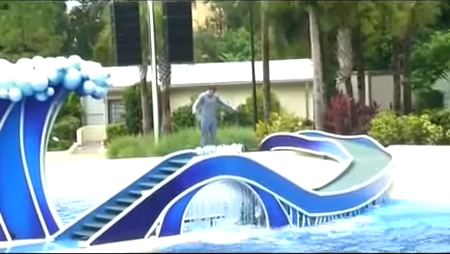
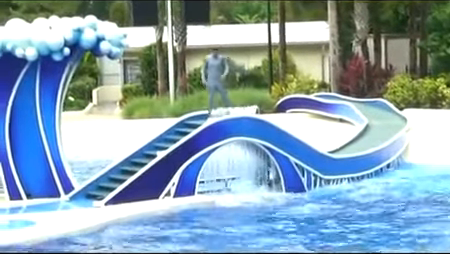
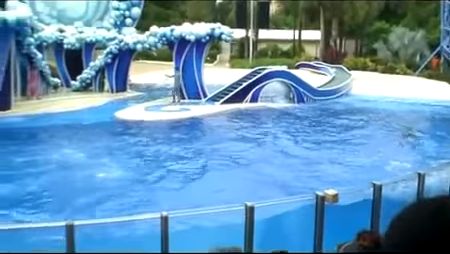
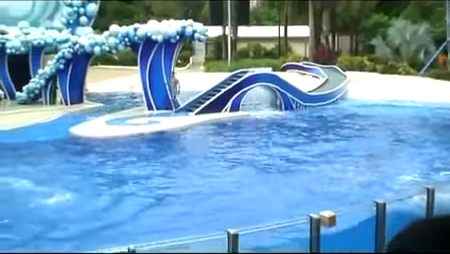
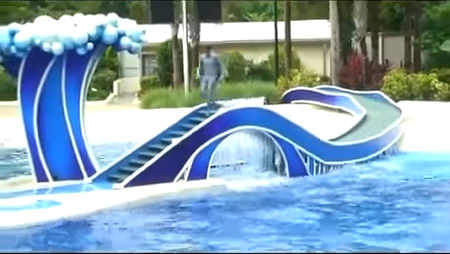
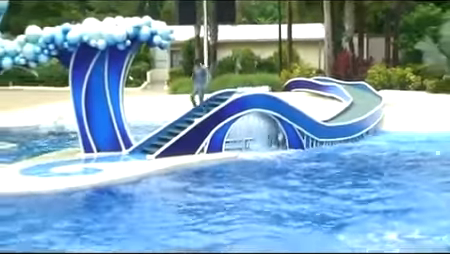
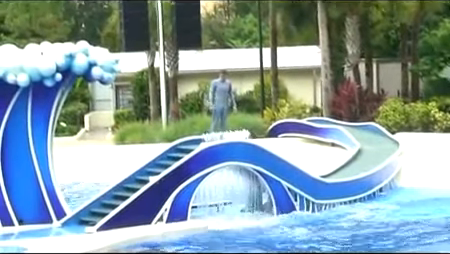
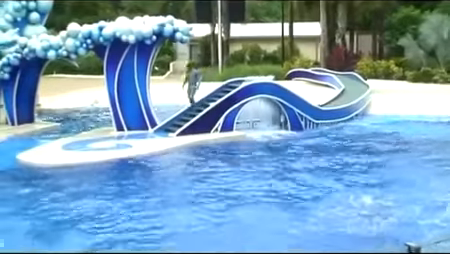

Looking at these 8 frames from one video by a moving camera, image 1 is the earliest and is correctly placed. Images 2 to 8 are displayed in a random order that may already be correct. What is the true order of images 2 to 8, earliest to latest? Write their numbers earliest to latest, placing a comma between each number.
7, 2, 5, 6, 8, 4, 3
